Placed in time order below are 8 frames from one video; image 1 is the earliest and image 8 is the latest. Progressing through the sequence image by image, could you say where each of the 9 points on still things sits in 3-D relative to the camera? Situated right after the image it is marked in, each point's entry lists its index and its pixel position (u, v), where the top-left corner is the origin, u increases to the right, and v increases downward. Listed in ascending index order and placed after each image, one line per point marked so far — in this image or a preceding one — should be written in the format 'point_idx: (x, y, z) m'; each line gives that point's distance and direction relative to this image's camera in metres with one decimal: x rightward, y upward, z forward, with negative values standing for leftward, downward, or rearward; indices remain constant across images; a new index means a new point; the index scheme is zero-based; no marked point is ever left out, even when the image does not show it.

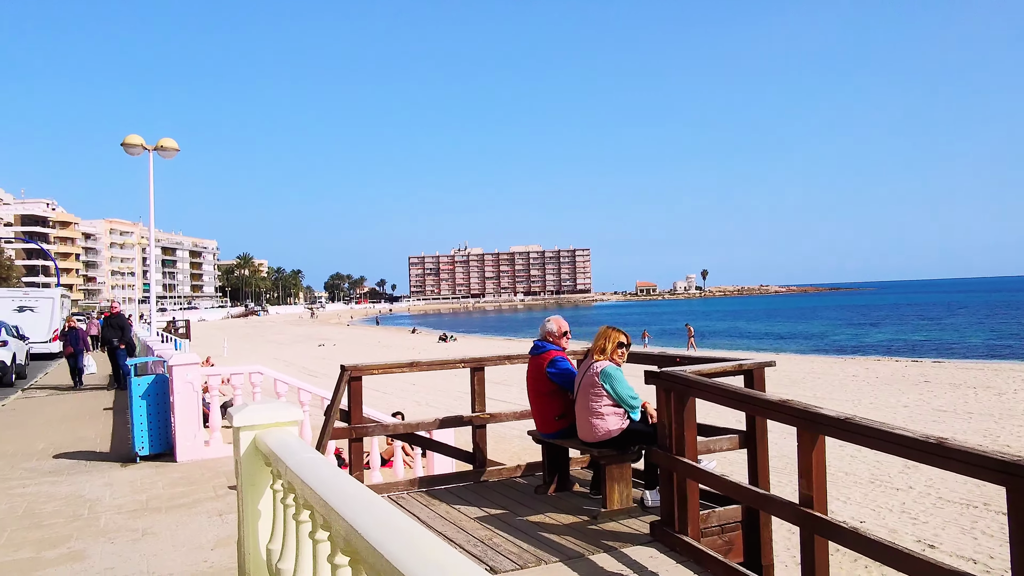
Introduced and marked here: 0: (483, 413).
0: (-0.2, -0.9, +5.9) m
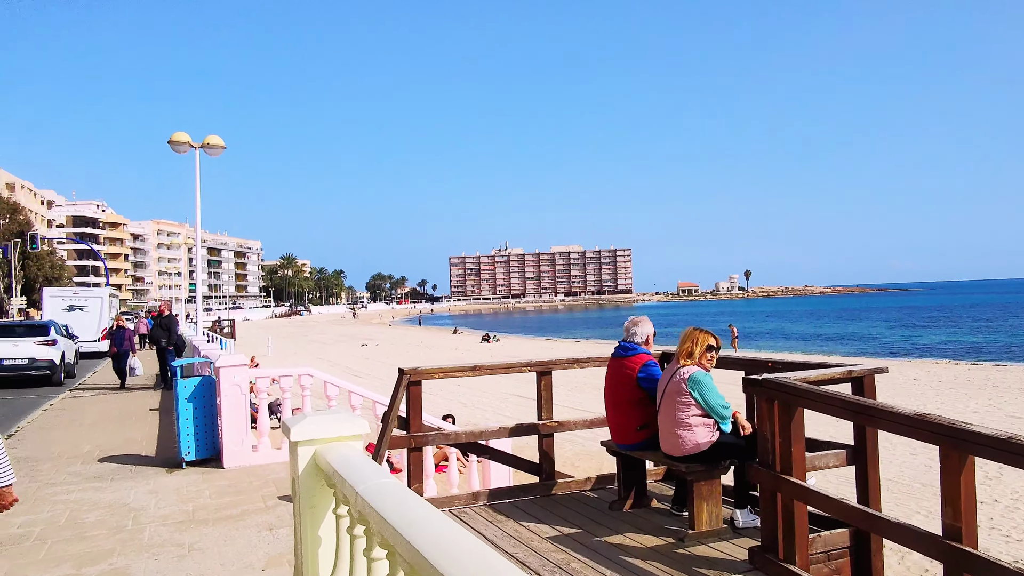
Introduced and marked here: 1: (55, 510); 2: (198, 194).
0: (+0.3, -0.9, +5.4) m
1: (-3.2, -1.6, +5.7) m
2: (-7.2, +2.1, +18.7) m
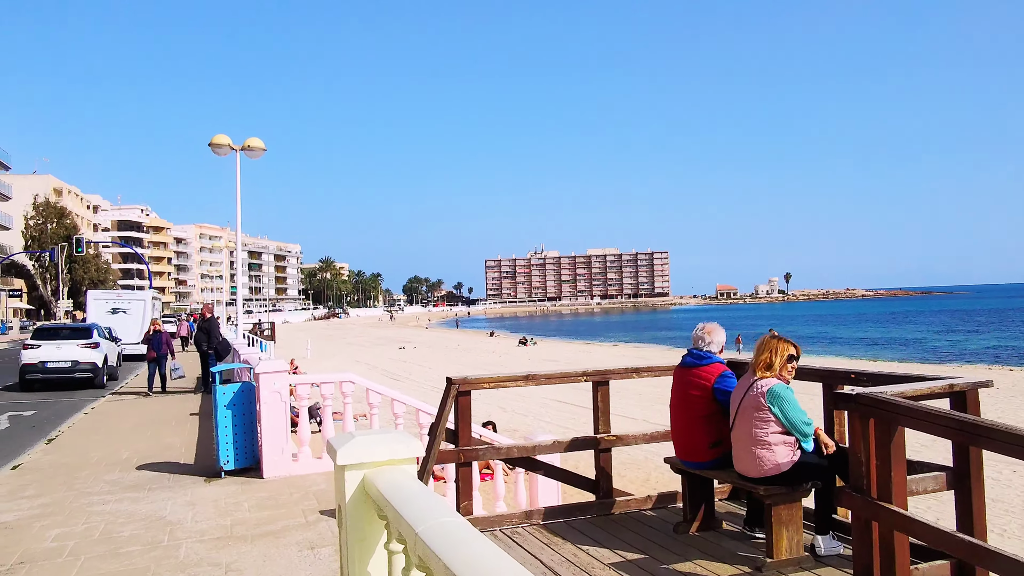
0: (+0.6, -0.9, +5.1) m
1: (-2.8, -1.6, +5.5) m
2: (-6.3, +2.1, +18.7) m
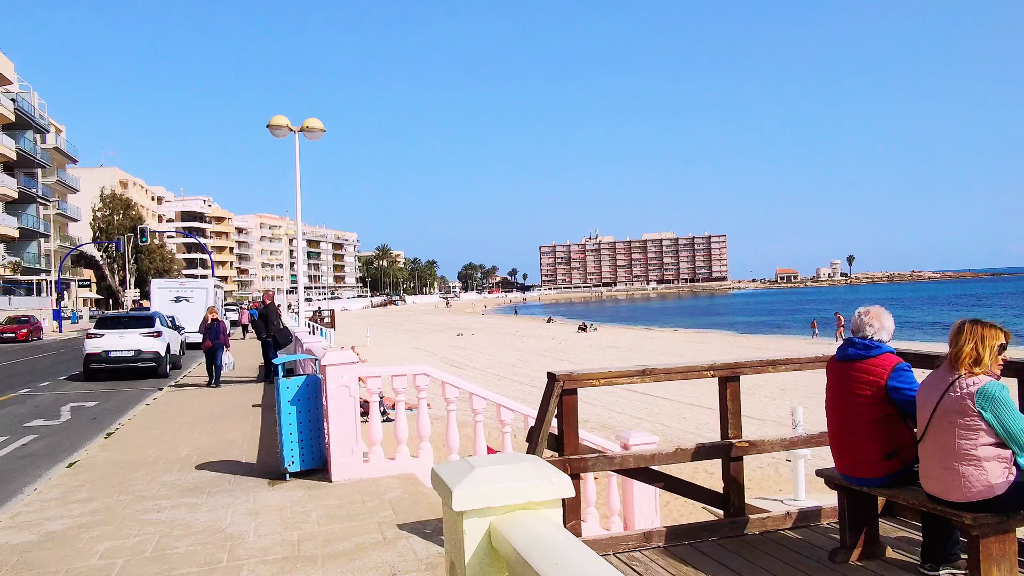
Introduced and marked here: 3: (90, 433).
0: (+1.2, -0.8, +4.2) m
1: (-2.2, -1.5, +4.9) m
2: (-4.8, +2.4, +18.3) m
3: (-5.1, -1.8, +9.8) m
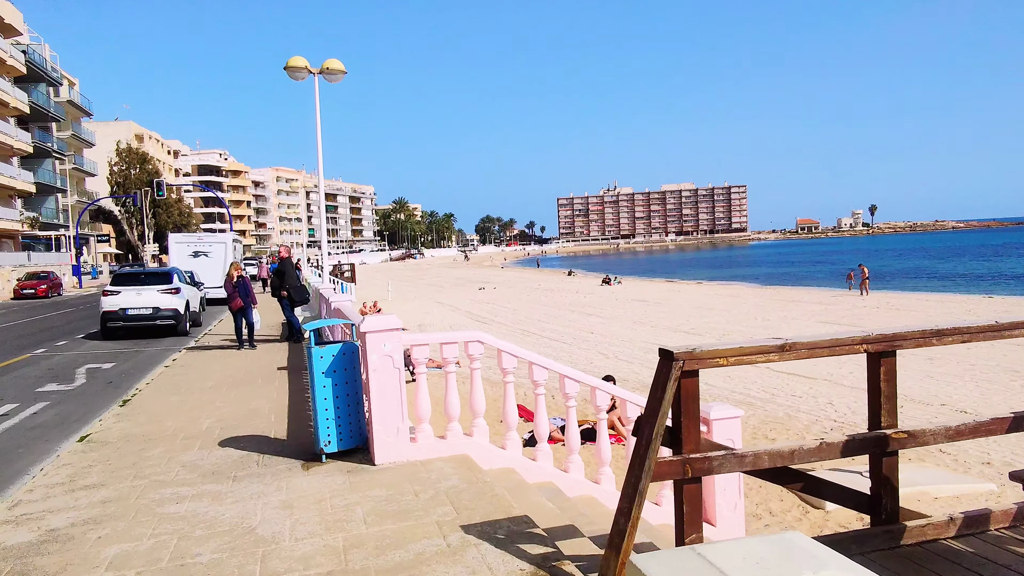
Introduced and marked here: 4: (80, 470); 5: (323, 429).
0: (+1.6, -0.6, +3.4) m
1: (-1.8, -1.3, +4.1) m
2: (-4.1, +3.4, +17.3) m
3: (-4.6, -1.3, +9.1) m
4: (-3.0, -1.3, +5.7) m
5: (-1.2, -0.9, +5.3) m
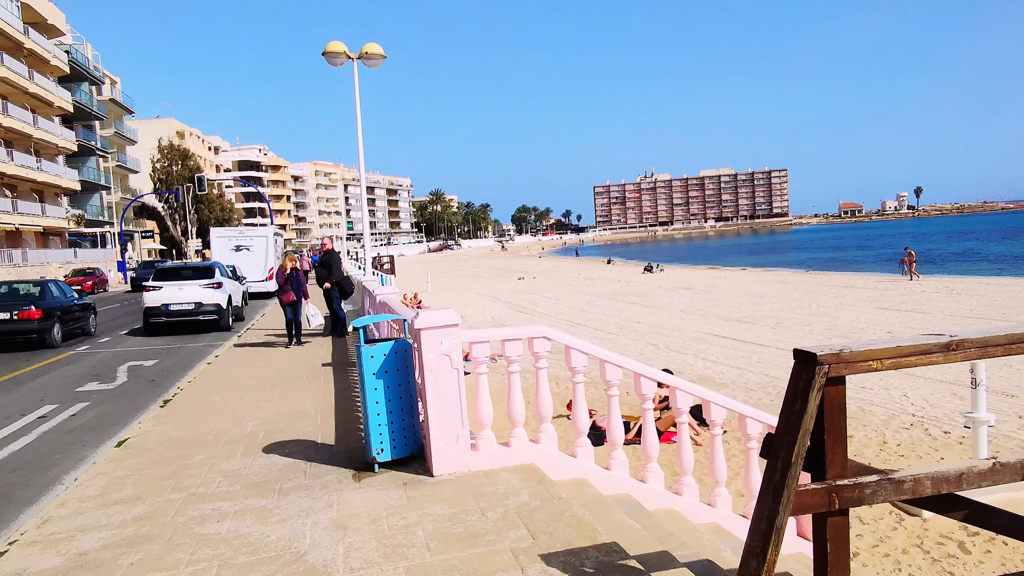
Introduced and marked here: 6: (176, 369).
0: (+1.9, -0.5, +2.7) m
1: (-1.4, -1.2, +3.7) m
2: (-3.2, +3.5, +16.9) m
3: (-4.0, -1.2, +8.8) m
4: (-2.6, -1.3, +5.3) m
5: (-0.8, -0.9, +4.8) m
6: (-4.5, -1.1, +10.9) m
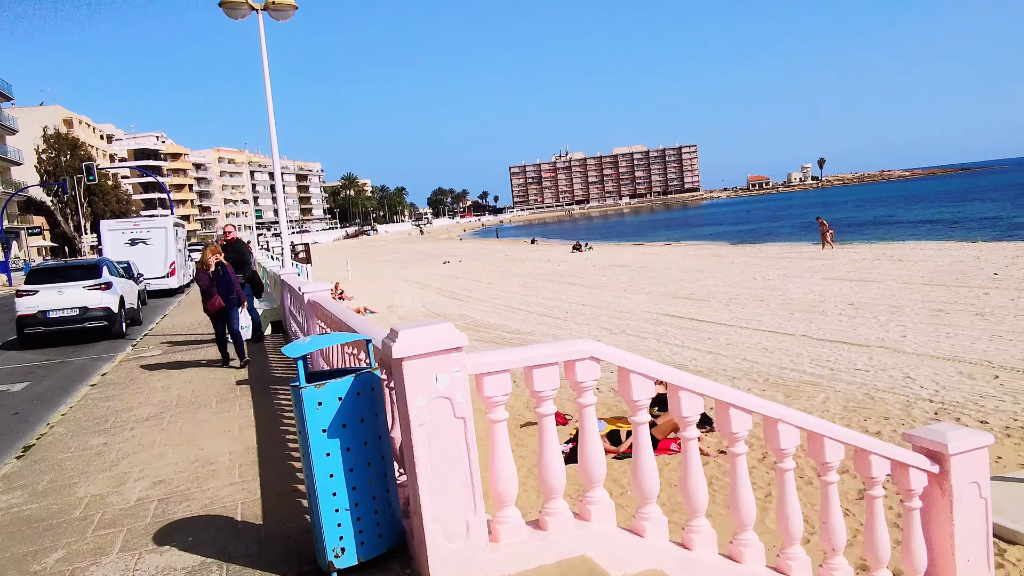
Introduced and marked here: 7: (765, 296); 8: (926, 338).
0: (+2.2, -0.5, +1.2) m
1: (-1.1, -1.3, +1.8) m
2: (-4.4, +3.6, +14.7) m
3: (-4.2, -1.3, +6.7) m
4: (-2.5, -1.3, +3.3) m
5: (-0.7, -0.9, +3.0) m
6: (-5.0, -1.2, +8.8) m
7: (+6.2, -0.2, +19.8) m
8: (+6.4, -0.8, +12.5) m
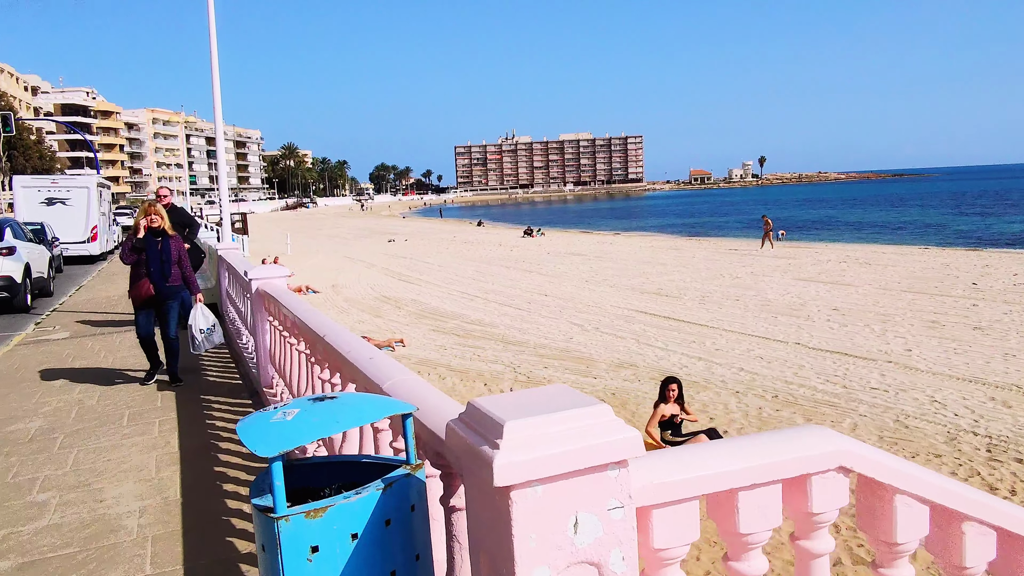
0: (+2.7, -0.7, -0.1) m
1: (-0.7, -1.4, +0.3) m
2: (-4.7, +4.0, +12.7) m
3: (-4.1, -1.1, +4.9) m
4: (-2.2, -1.3, +1.7) m
5: (-0.3, -0.9, +1.5) m
6: (-5.1, -0.9, +6.9) m
7: (+5.3, -0.2, +18.8) m
8: (+6.0, -0.9, +11.5) m
